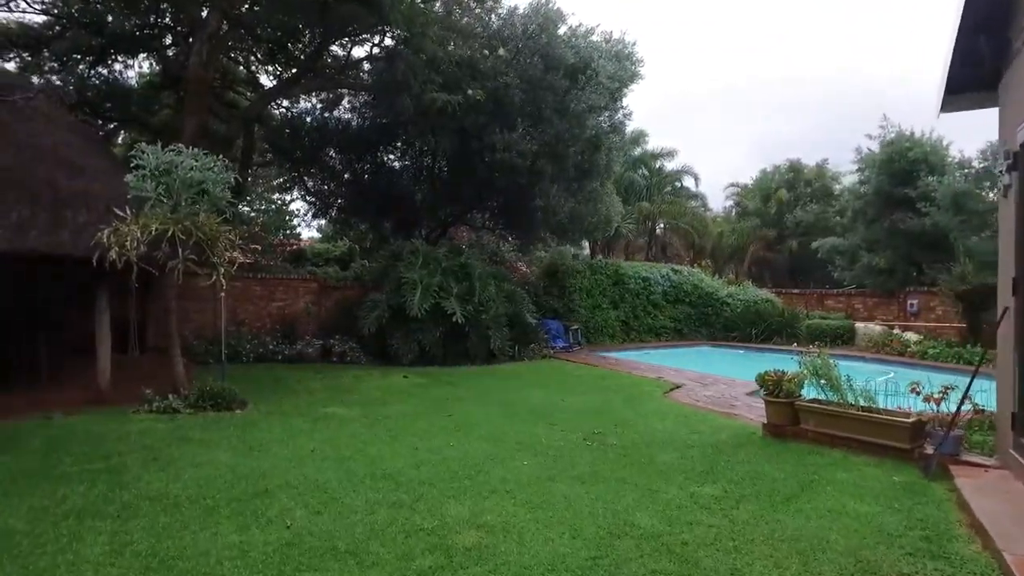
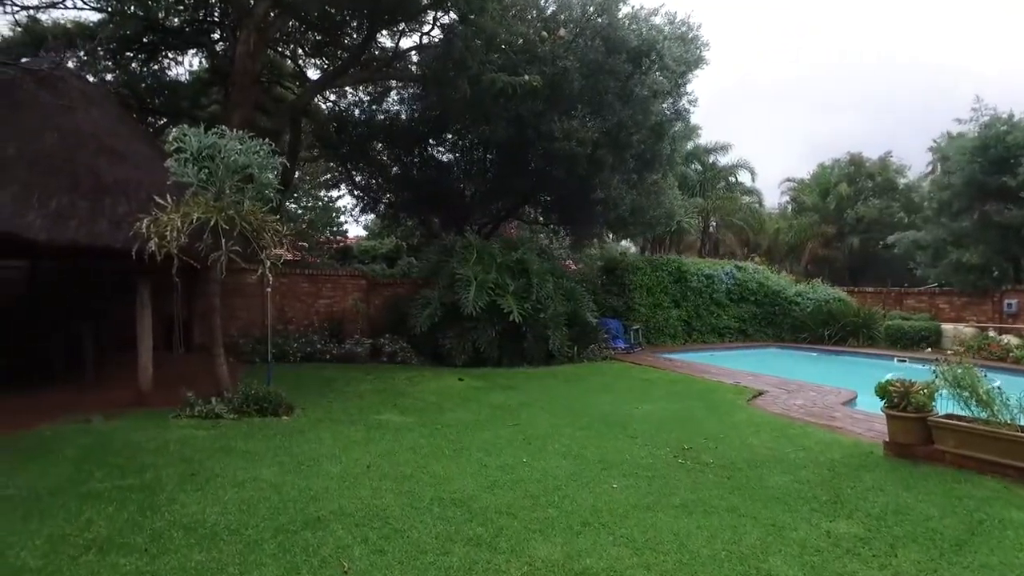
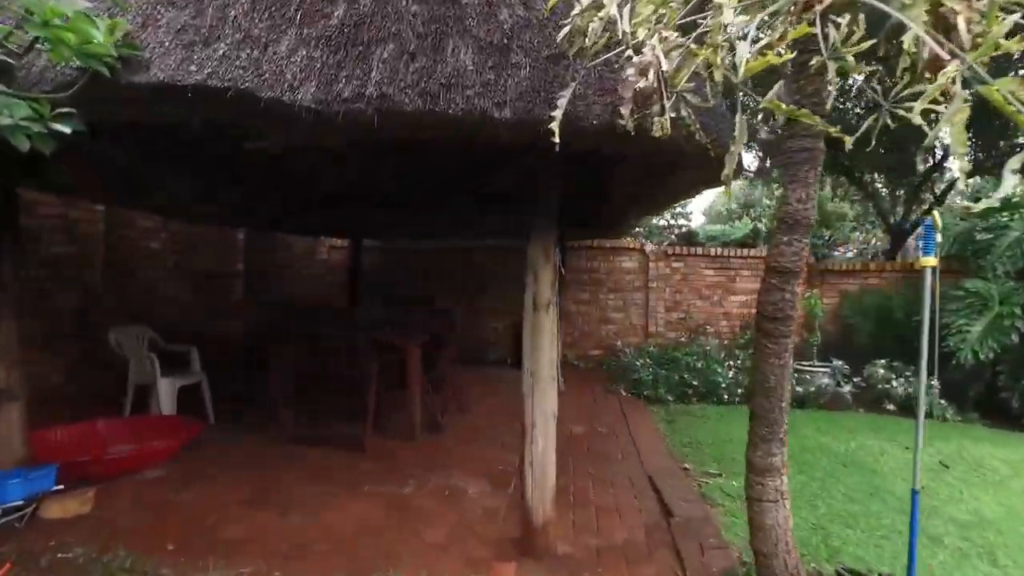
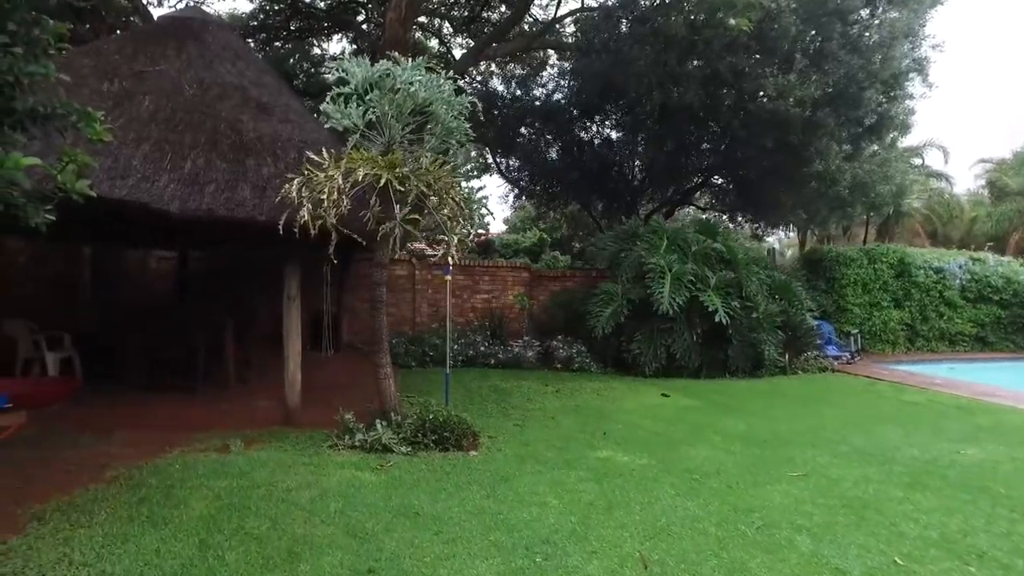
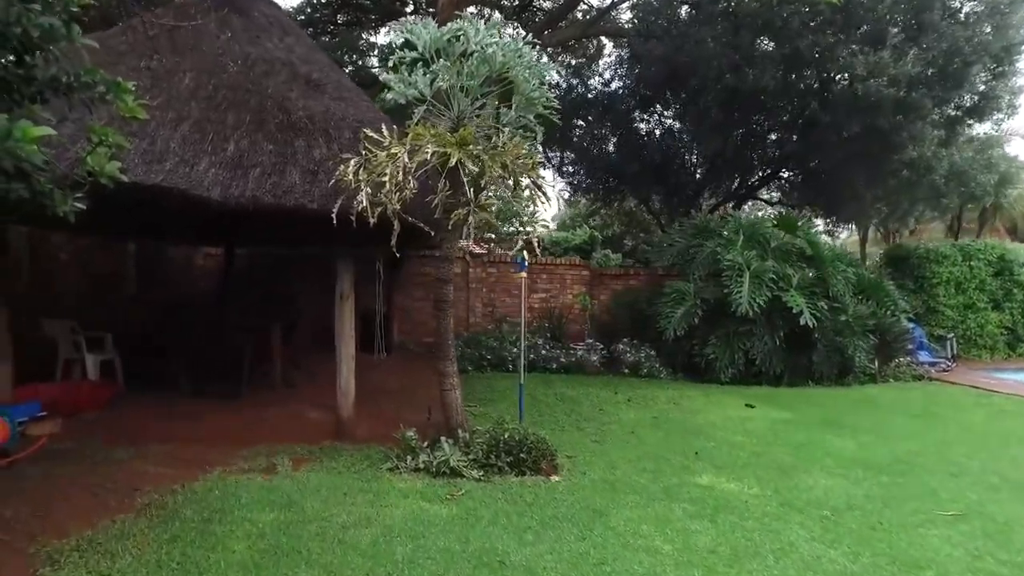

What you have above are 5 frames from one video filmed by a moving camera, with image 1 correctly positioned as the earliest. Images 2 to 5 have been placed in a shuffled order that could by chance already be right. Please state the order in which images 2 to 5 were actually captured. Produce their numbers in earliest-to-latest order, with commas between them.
2, 4, 5, 3
